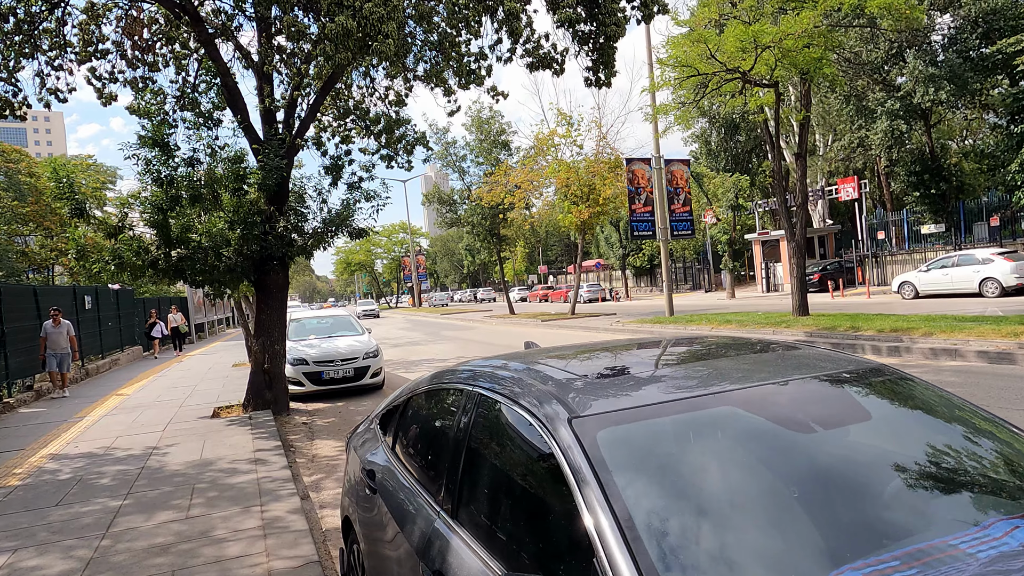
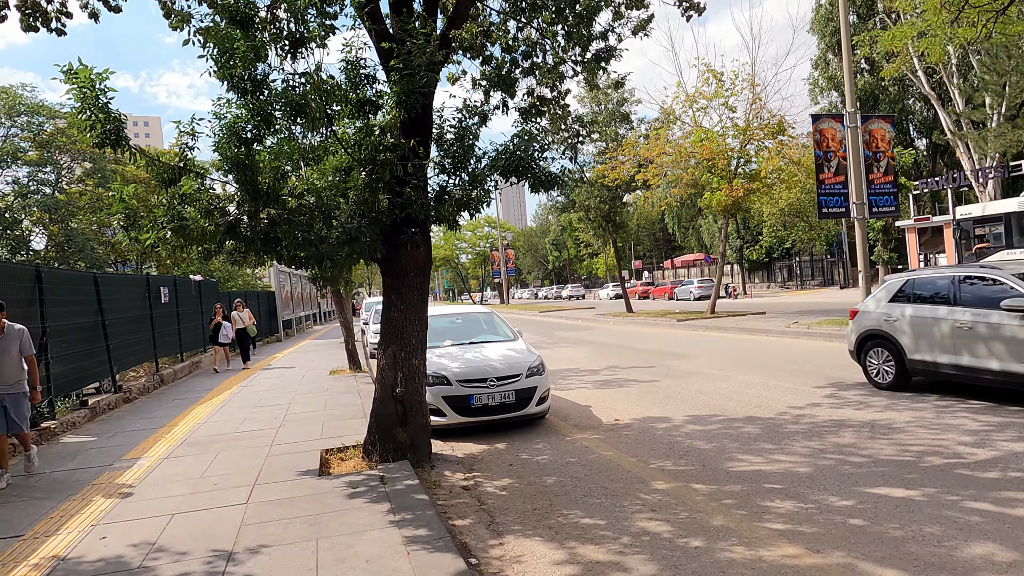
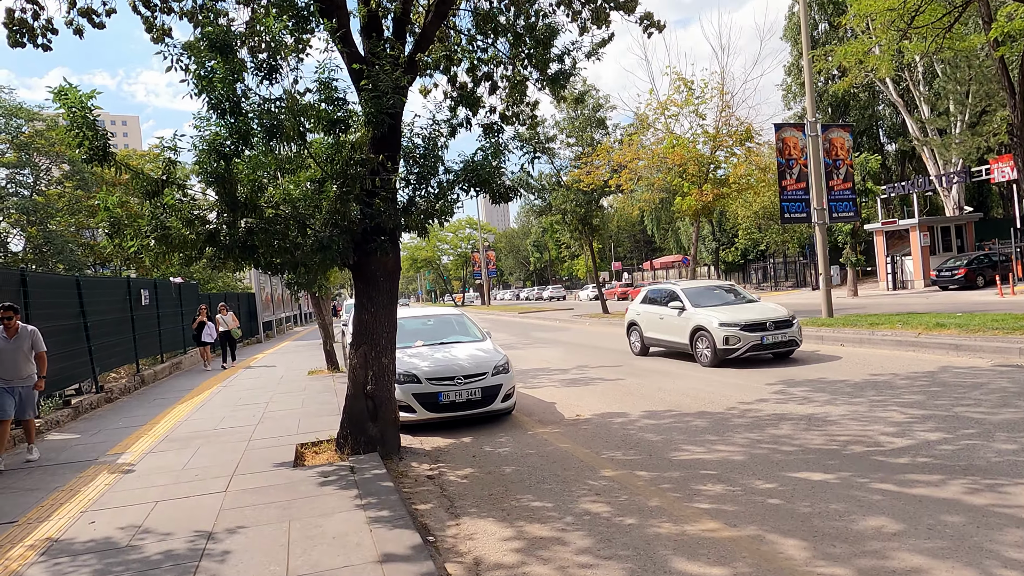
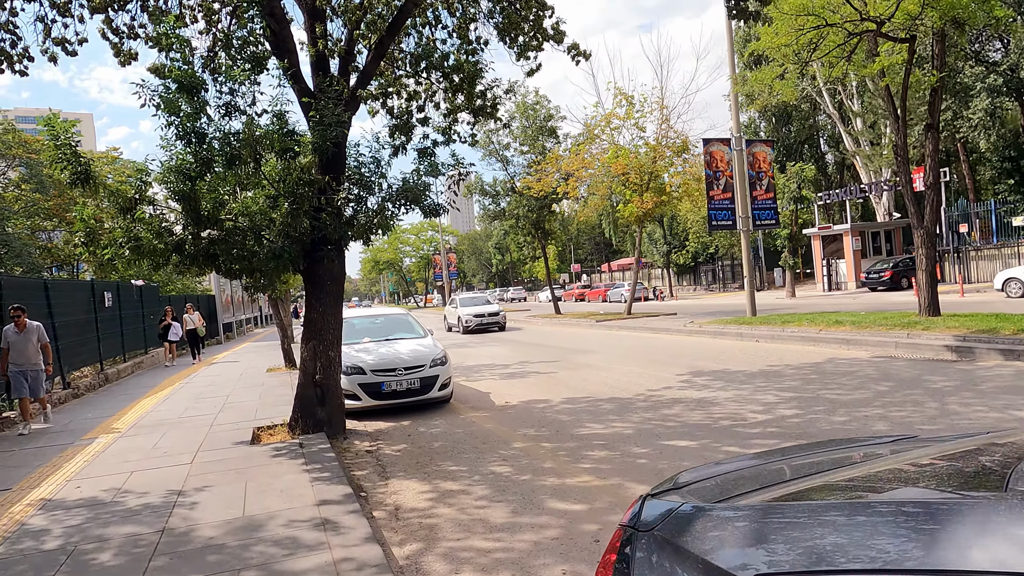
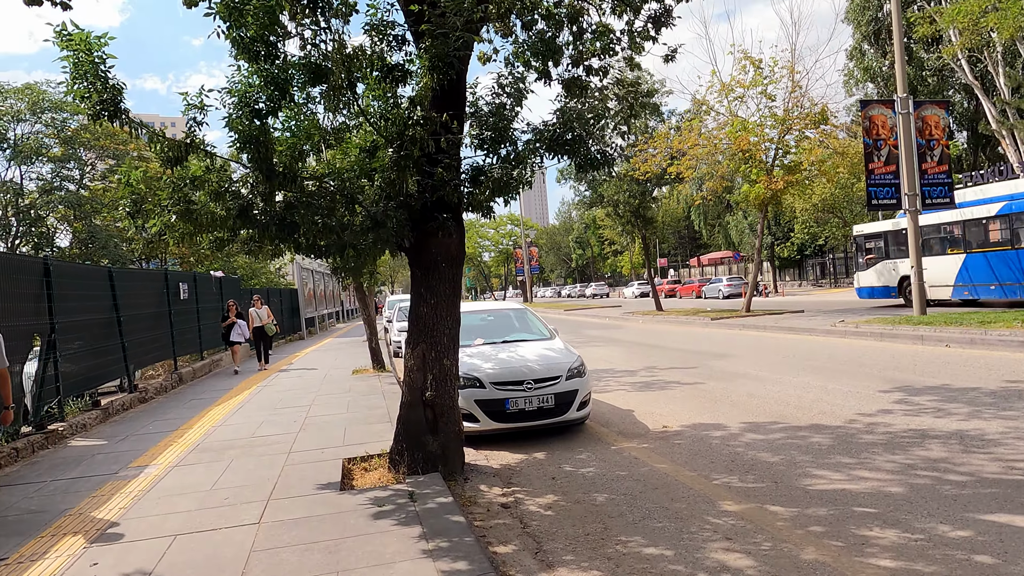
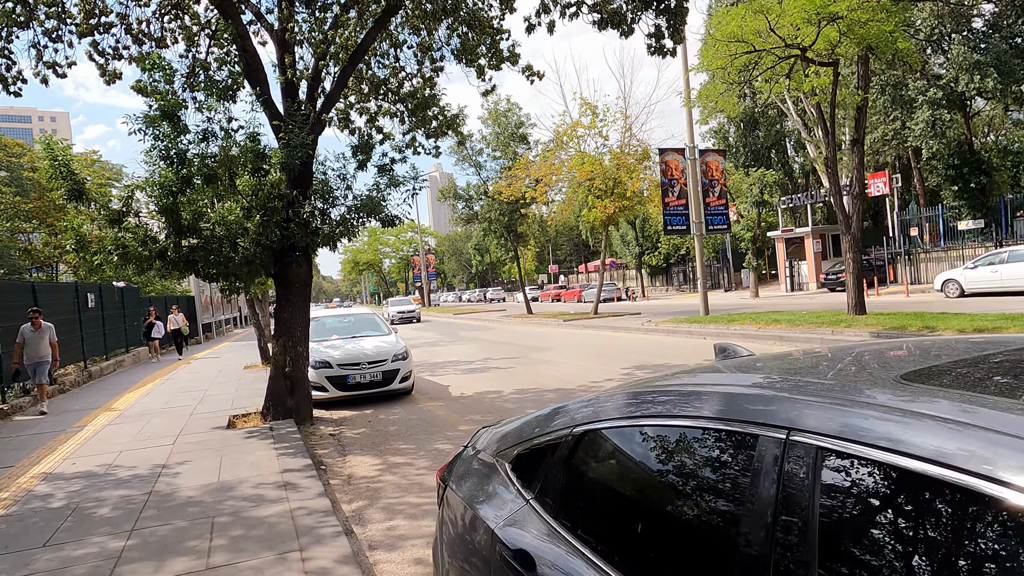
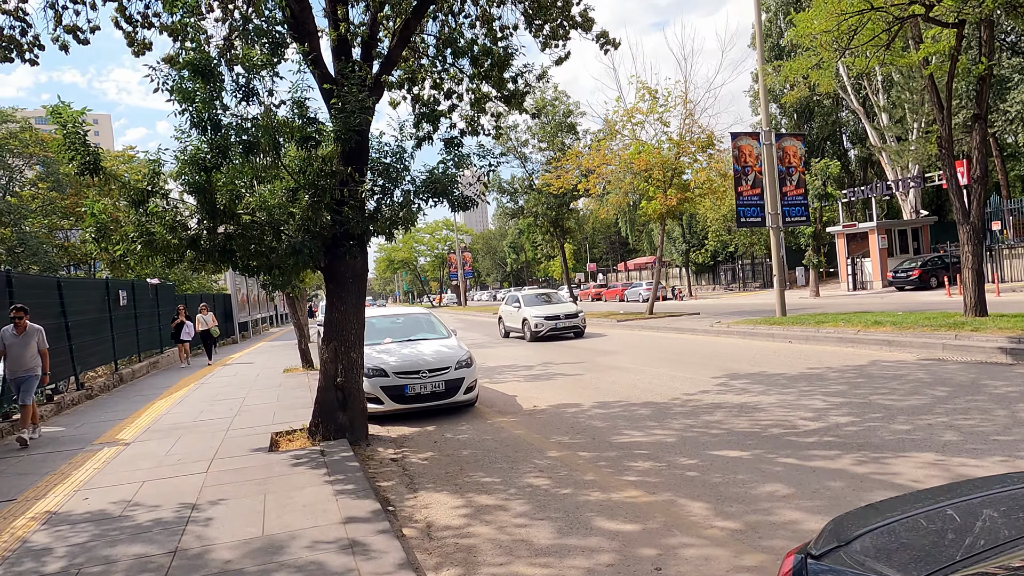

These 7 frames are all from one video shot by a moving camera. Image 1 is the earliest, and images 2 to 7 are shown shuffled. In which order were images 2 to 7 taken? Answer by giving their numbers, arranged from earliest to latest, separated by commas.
6, 4, 7, 3, 2, 5
